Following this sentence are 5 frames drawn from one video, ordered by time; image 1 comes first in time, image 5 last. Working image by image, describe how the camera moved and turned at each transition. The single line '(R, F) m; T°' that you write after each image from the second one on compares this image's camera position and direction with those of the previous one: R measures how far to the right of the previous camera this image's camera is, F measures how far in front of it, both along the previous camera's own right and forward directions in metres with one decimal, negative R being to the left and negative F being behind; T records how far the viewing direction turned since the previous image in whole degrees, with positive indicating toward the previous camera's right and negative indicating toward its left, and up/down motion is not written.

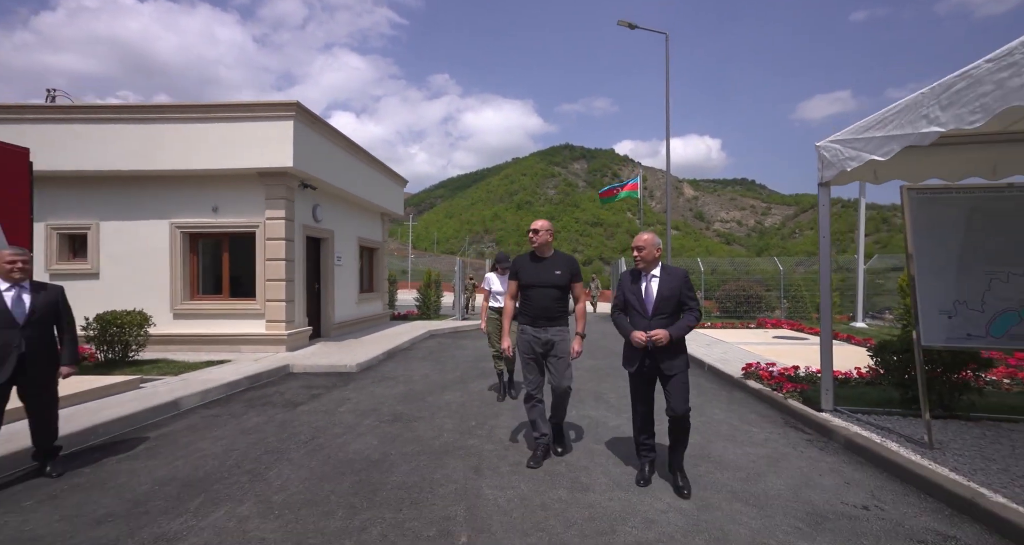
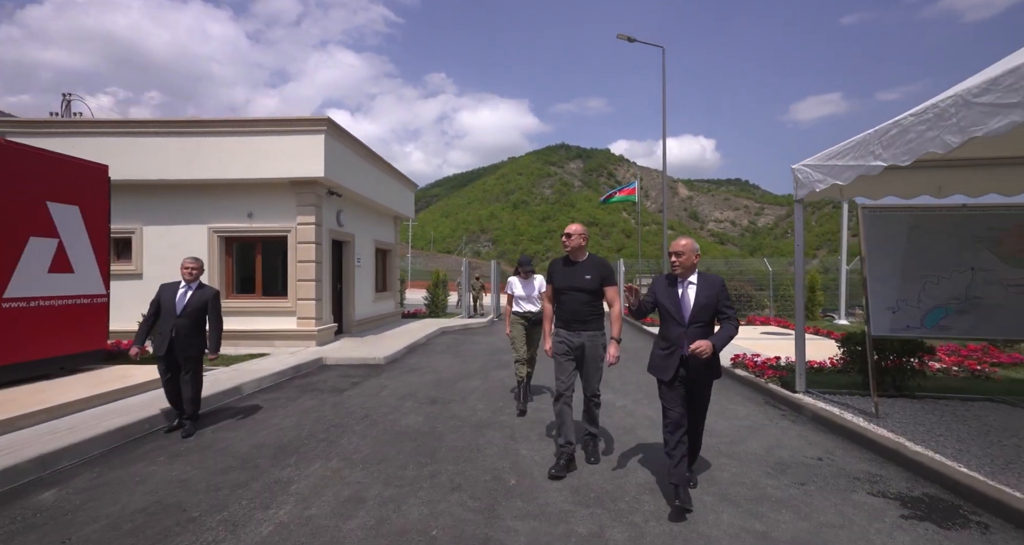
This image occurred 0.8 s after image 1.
(-0.4, -0.9) m; +1°
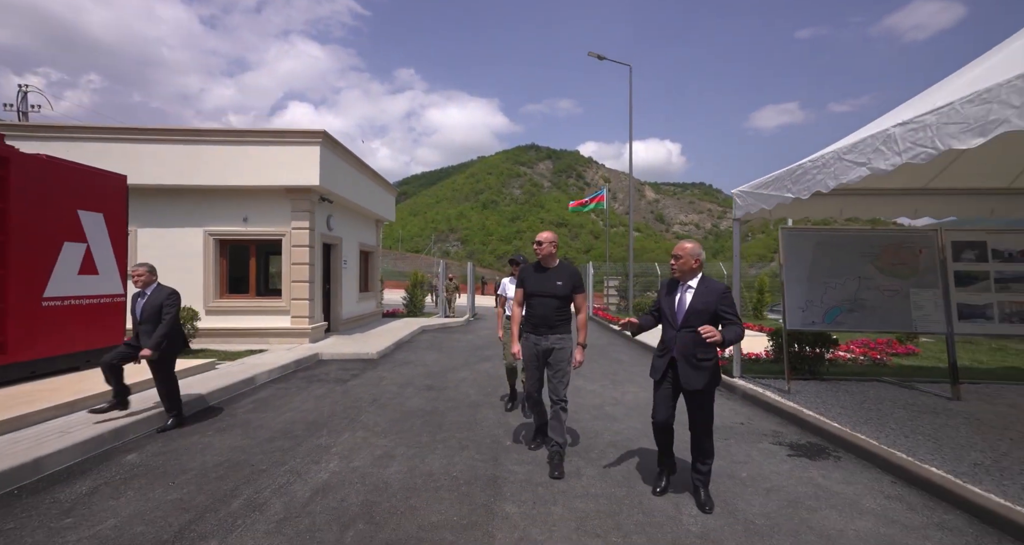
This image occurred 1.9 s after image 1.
(-0.3, -1.1) m; +4°
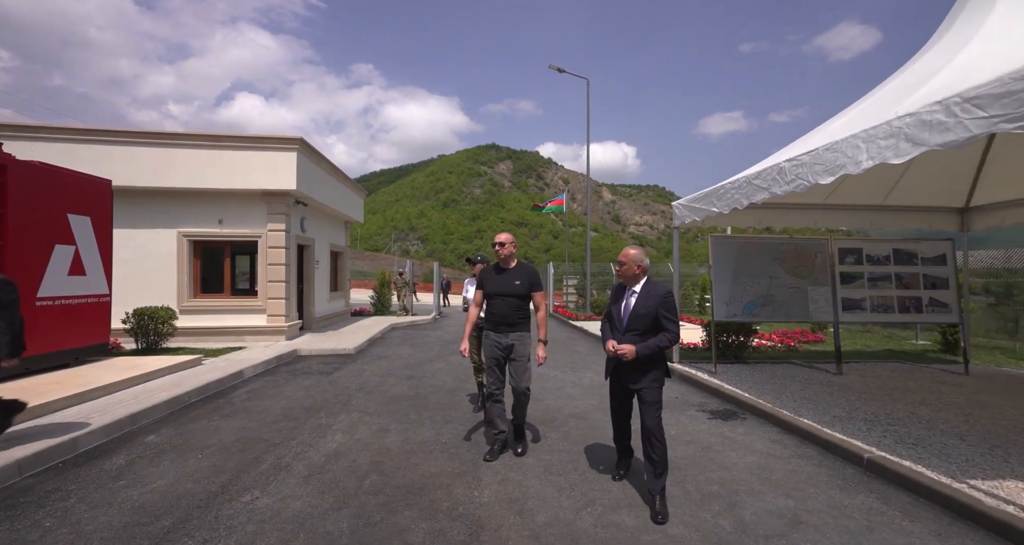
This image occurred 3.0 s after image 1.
(-0.2, -0.9) m; +5°
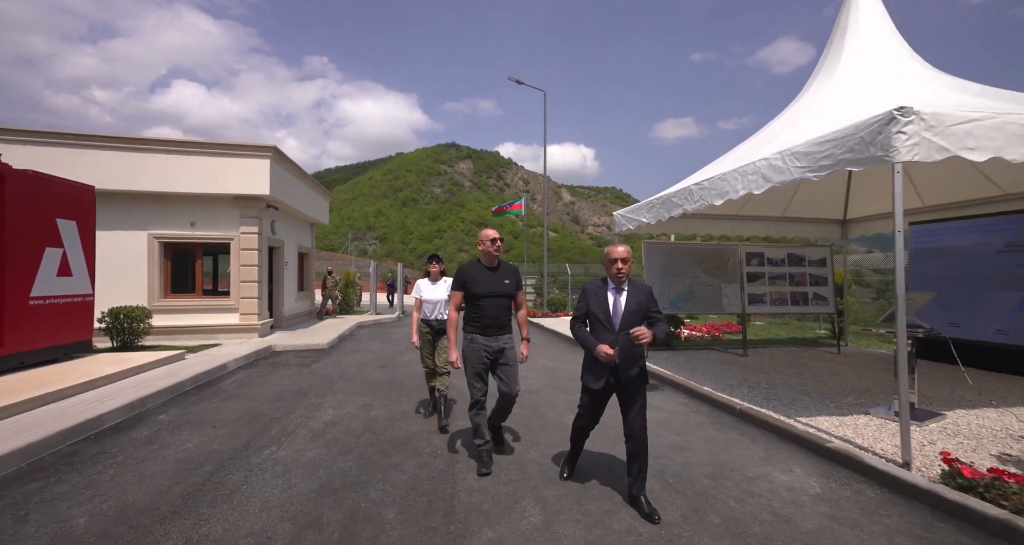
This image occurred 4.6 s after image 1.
(-0.1, -1.2) m; +5°
